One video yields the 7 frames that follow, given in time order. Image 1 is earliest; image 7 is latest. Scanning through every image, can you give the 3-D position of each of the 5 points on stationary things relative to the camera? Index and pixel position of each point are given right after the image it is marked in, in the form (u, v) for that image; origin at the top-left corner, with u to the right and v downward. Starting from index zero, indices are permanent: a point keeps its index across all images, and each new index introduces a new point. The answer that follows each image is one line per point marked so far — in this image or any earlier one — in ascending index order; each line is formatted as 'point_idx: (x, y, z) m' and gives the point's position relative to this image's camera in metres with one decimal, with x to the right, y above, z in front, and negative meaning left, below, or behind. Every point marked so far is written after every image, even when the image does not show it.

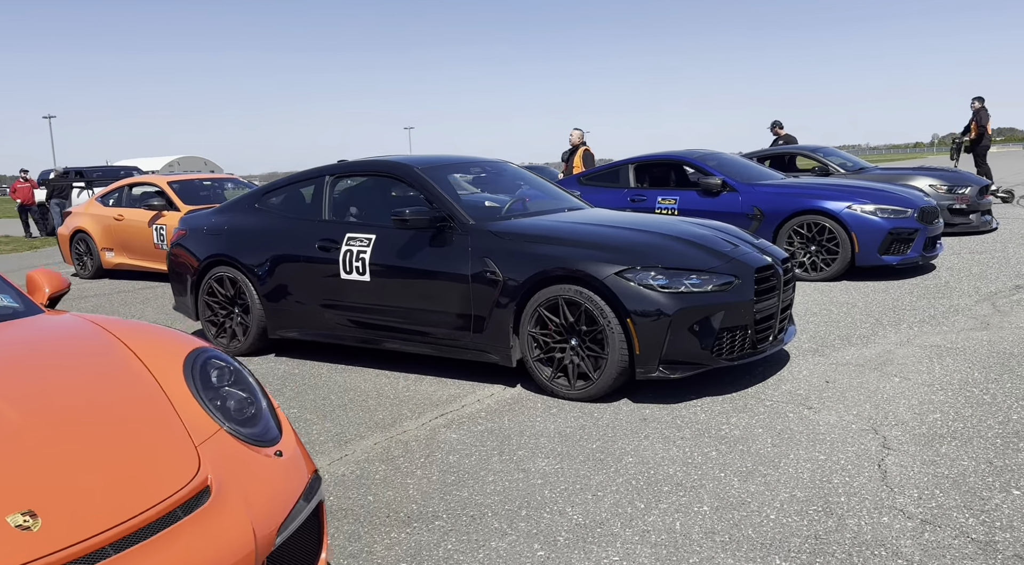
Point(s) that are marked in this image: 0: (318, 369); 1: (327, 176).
0: (-1.2, -0.6, +4.9) m
1: (-1.3, +0.7, +5.2) m
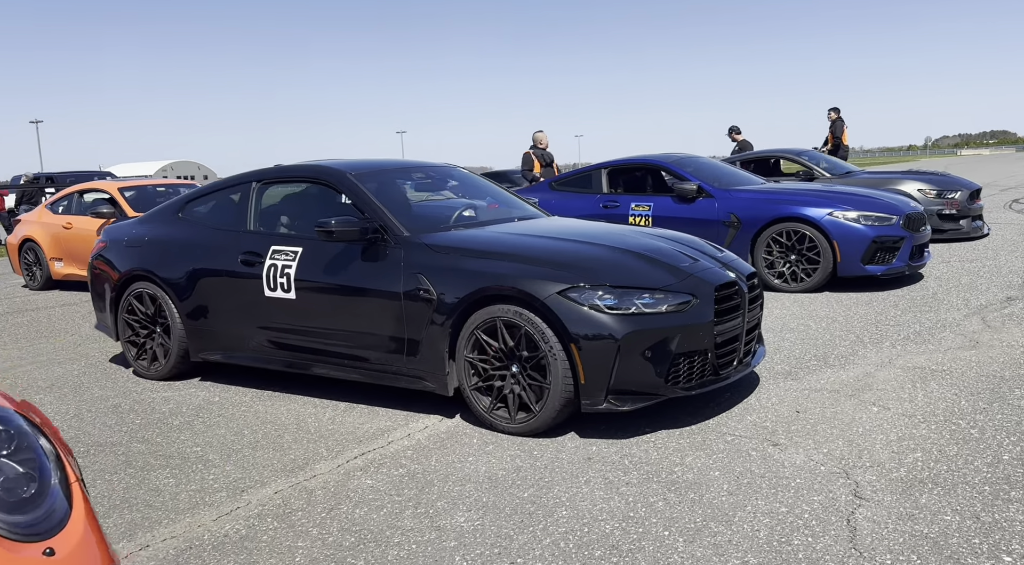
0: (-1.5, -0.7, +4.4) m
1: (-1.6, +0.6, +4.8) m
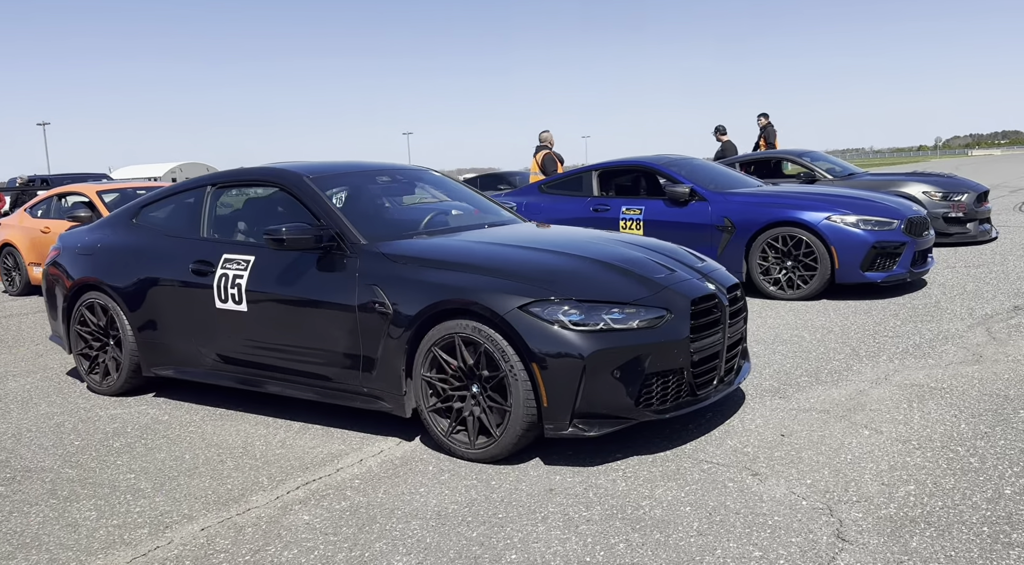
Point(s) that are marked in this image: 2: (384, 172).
0: (-1.7, -0.7, +4.2) m
1: (-1.8, +0.6, +4.5) m
2: (-0.8, +0.7, +4.6) m
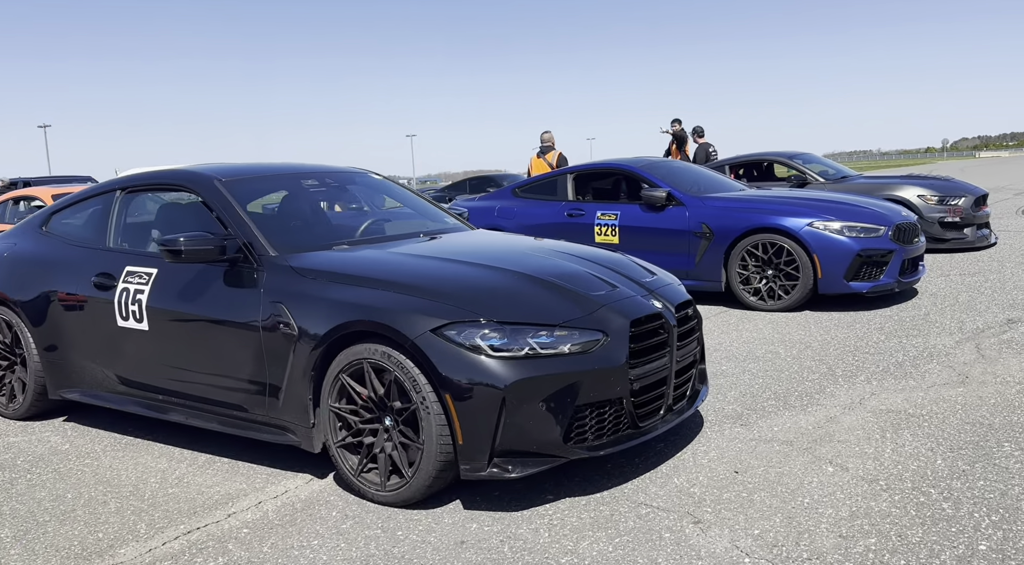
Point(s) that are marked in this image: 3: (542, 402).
0: (-2.0, -0.8, +3.8) m
1: (-2.1, +0.5, +4.1) m
2: (-1.1, +0.6, +4.2) m
3: (+0.1, -0.4, +2.9) m
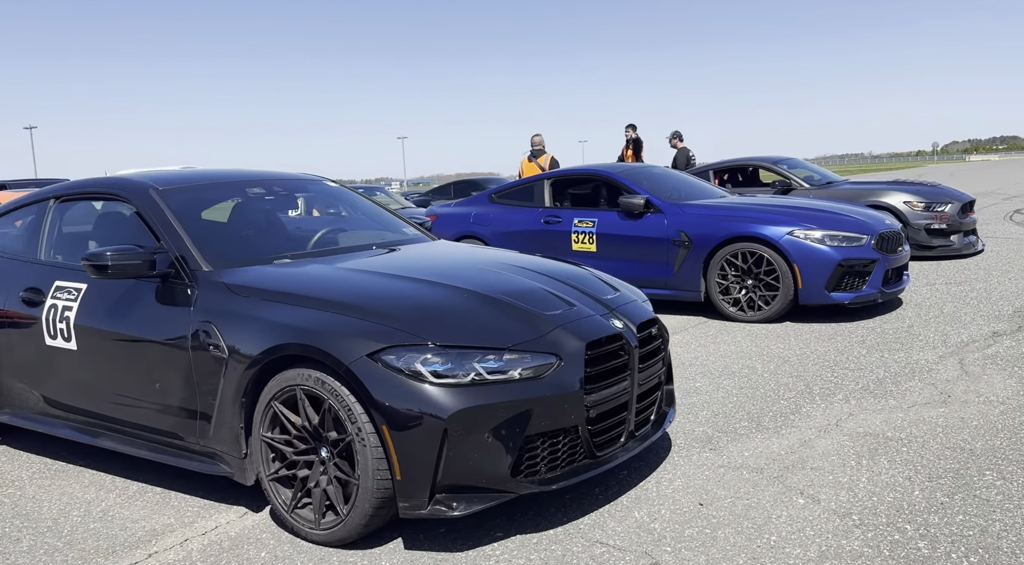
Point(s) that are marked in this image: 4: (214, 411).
0: (-2.2, -0.9, +3.5) m
1: (-2.3, +0.4, +3.9) m
2: (-1.3, +0.5, +4.0) m
3: (-0.1, -0.5, +2.7) m
4: (-1.1, -0.5, +3.0) m
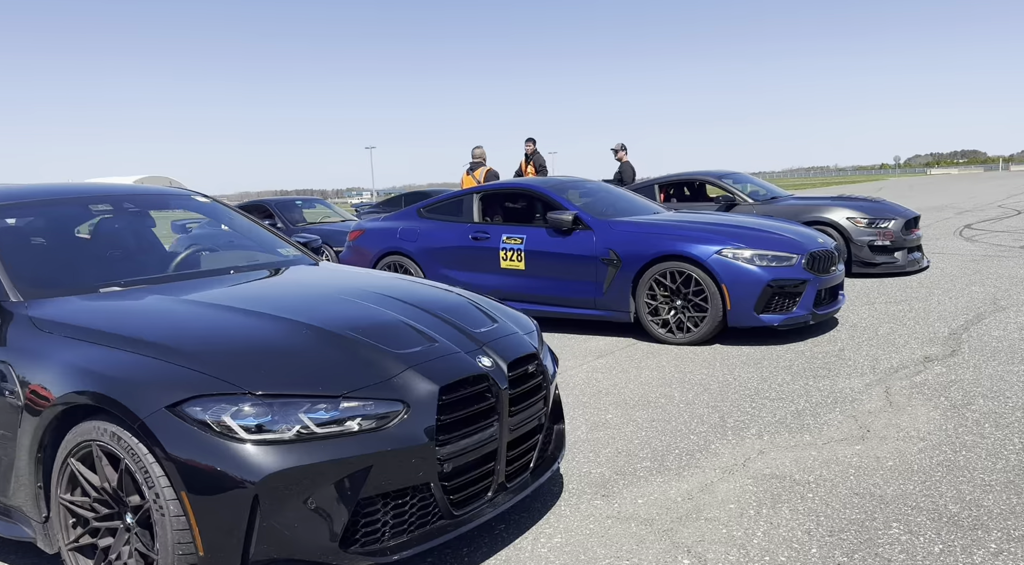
0: (-2.8, -1.0, +3.1) m
1: (-2.8, +0.3, +3.5) m
2: (-1.8, +0.4, +3.6) m
3: (-0.6, -0.6, +2.3) m
4: (-1.7, -0.6, +2.6) m
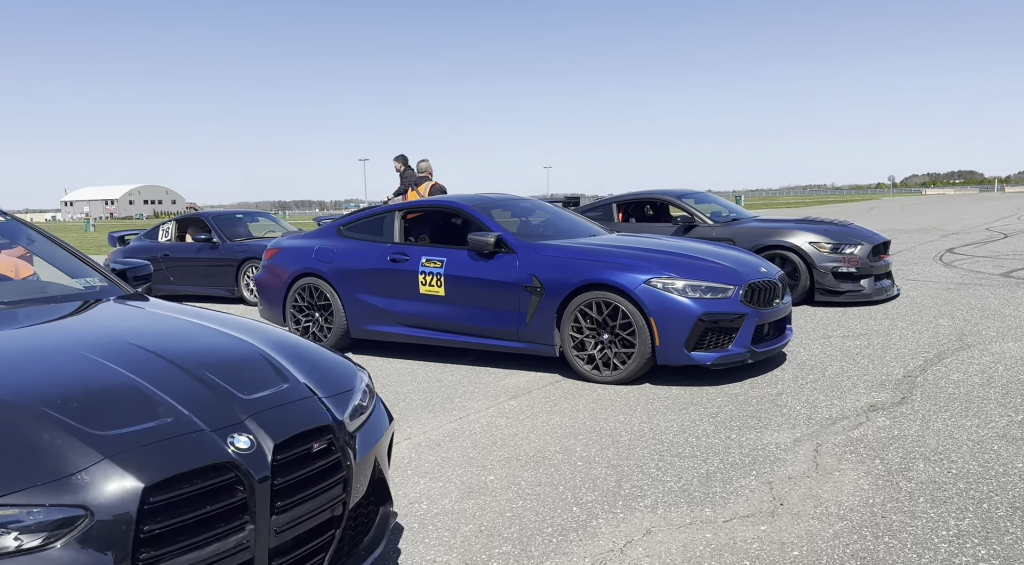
0: (-3.4, -1.1, +2.4) m
1: (-3.5, +0.2, +2.8) m
2: (-2.5, +0.2, +3.0) m
3: (-1.2, -0.8, +1.7) m
4: (-2.3, -0.7, +2.0) m
